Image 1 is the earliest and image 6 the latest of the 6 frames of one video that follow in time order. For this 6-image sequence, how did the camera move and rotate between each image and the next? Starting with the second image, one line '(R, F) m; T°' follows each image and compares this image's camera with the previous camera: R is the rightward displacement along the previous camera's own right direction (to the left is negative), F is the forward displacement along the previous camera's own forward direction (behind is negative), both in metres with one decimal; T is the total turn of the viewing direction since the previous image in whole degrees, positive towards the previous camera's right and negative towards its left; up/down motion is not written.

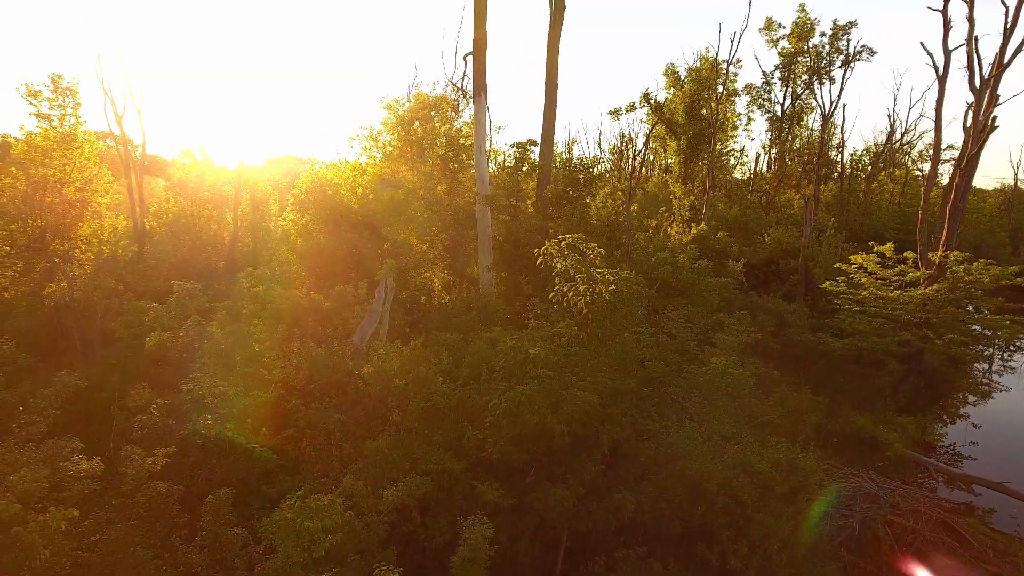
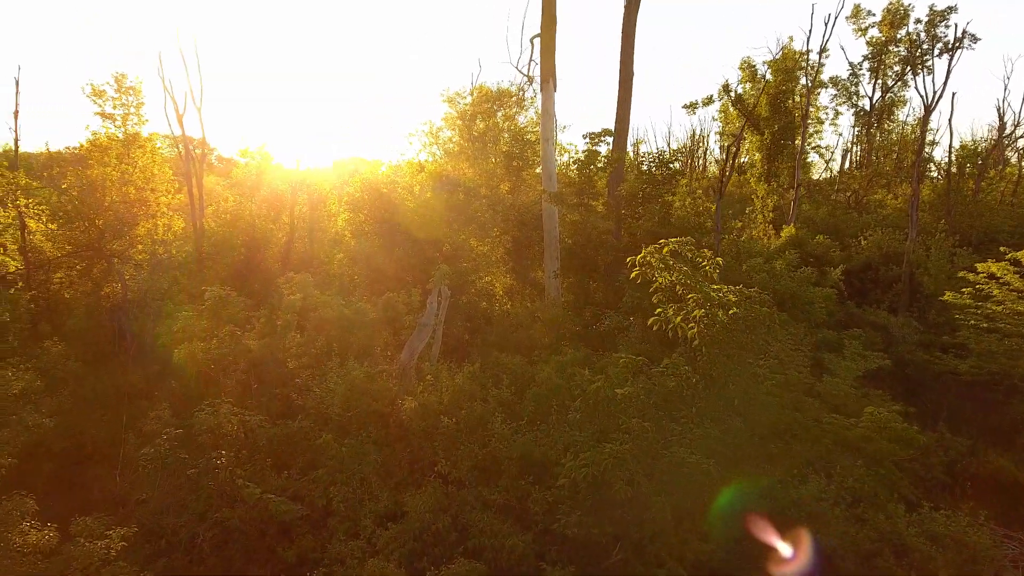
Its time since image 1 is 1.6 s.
(-0.2, +1.6) m; -5°
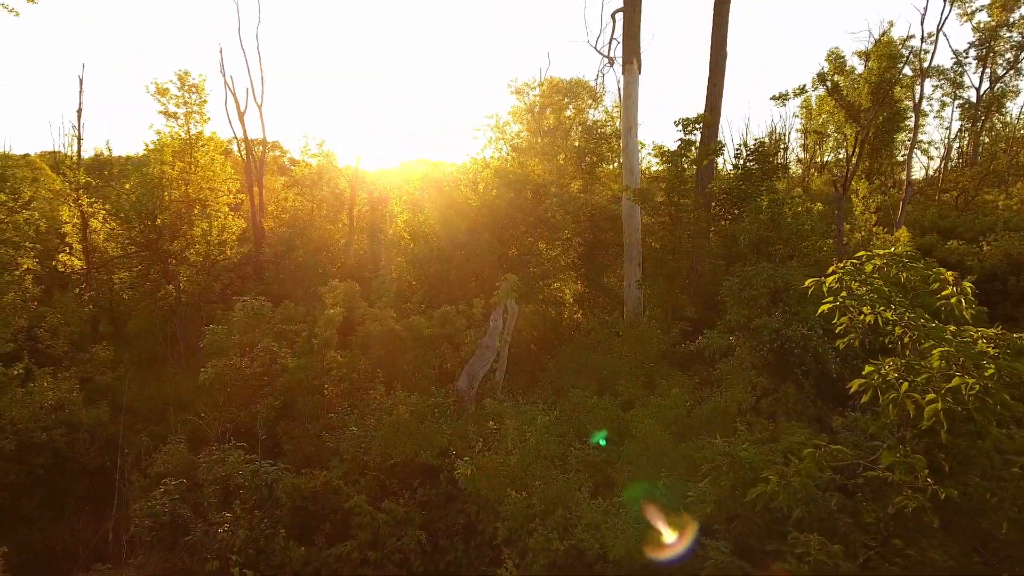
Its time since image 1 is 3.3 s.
(-0.2, +1.6) m; -5°
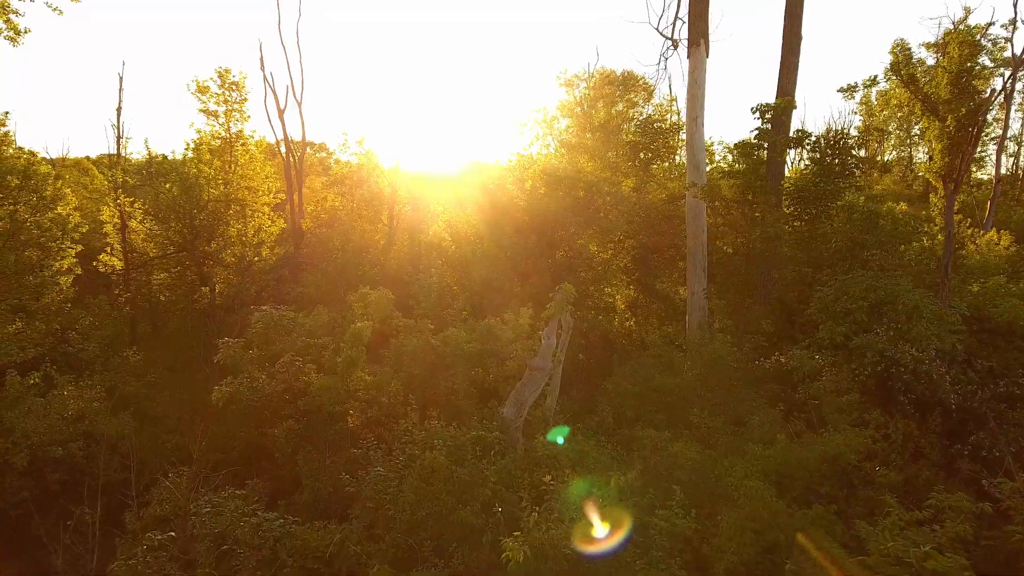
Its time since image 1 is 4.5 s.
(-0.1, +1.1) m; -4°
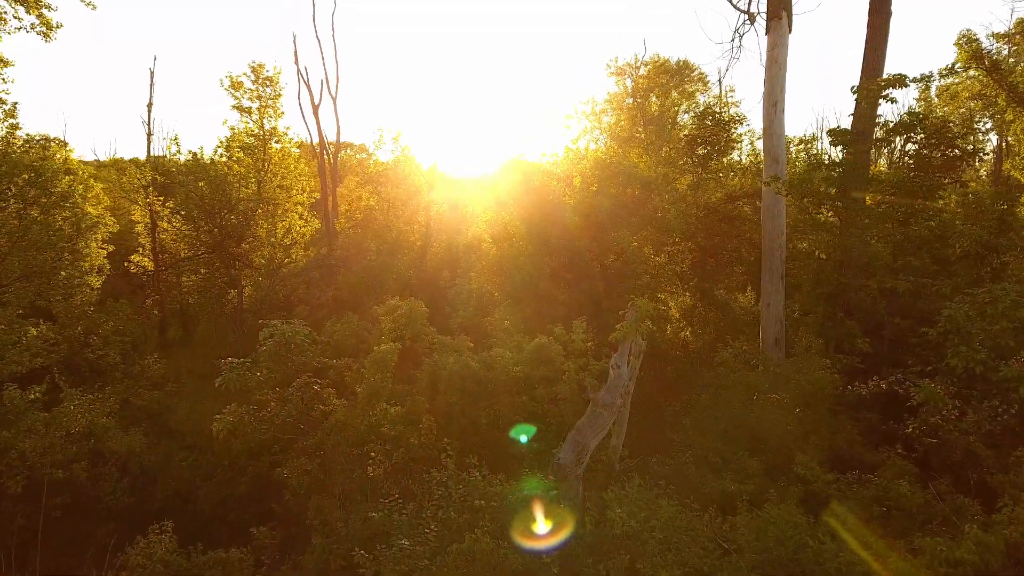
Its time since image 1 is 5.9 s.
(-0.2, +1.3) m; -3°
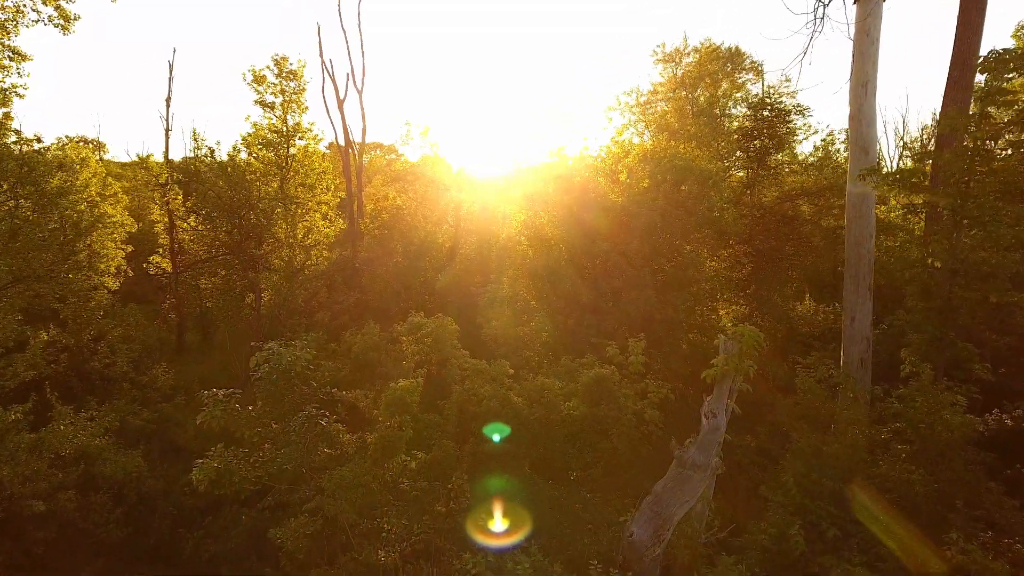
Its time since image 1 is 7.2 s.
(-0.2, +1.3) m; -2°
